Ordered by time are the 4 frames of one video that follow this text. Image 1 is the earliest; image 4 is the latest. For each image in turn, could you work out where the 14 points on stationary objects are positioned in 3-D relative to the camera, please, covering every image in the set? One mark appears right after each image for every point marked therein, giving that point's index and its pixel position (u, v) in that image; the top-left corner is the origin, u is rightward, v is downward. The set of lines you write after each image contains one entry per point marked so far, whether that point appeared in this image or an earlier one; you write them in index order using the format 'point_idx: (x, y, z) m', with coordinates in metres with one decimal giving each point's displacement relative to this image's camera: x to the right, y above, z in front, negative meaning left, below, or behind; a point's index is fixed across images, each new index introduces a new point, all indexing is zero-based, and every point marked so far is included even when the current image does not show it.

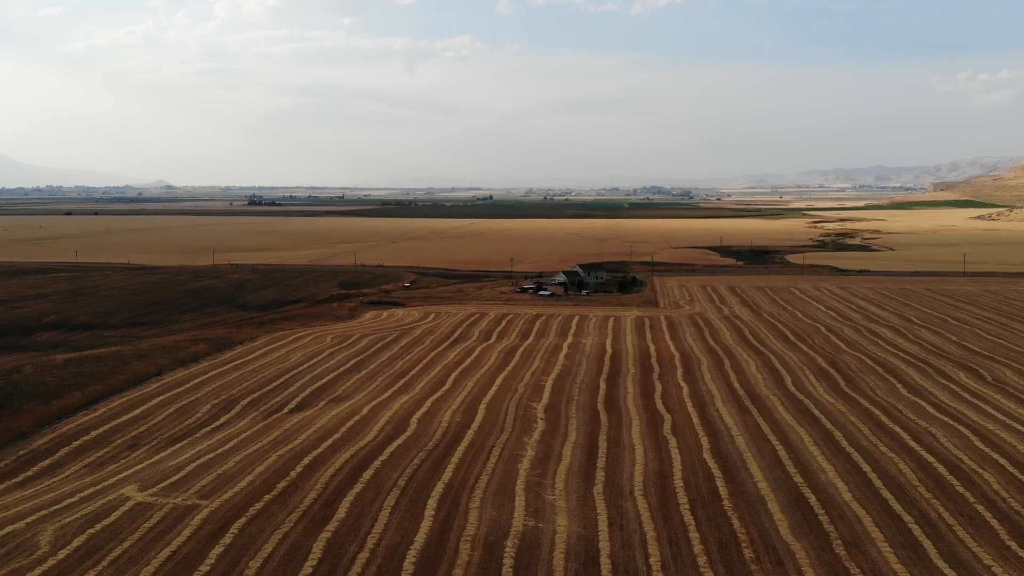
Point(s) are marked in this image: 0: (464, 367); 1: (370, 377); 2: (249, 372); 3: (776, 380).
0: (-1.3, -2.1, +17.5) m
1: (-3.6, -2.2, +16.8) m
2: (-6.8, -2.2, +17.2) m
3: (+6.5, -2.3, +16.4) m
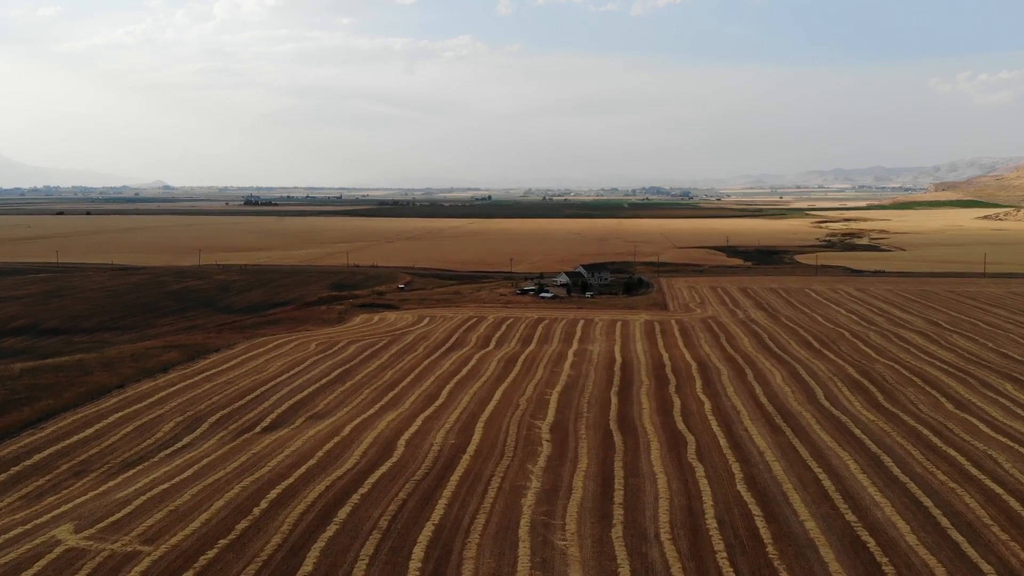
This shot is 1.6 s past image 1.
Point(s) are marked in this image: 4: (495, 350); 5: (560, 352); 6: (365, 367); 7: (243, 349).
0: (-1.2, -2.1, +15.8) m
1: (-3.5, -2.3, +15.1) m
2: (-6.8, -2.2, +15.5) m
3: (+6.5, -2.3, +14.7) m
4: (-0.5, -1.8, +18.9) m
5: (+1.3, -1.8, +18.5) m
6: (-3.7, -2.0, +17.0) m
7: (-7.6, -1.7, +18.8) m
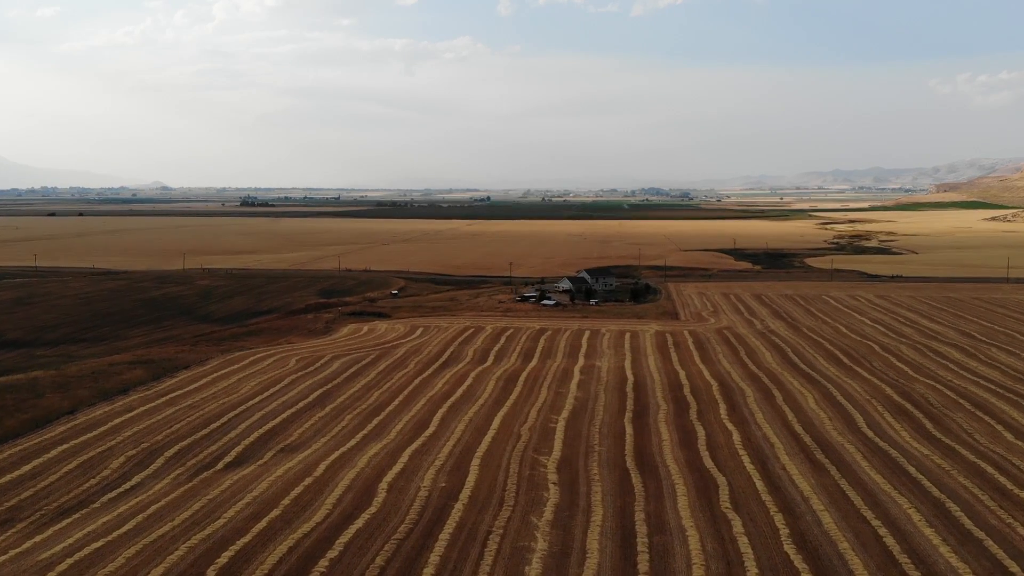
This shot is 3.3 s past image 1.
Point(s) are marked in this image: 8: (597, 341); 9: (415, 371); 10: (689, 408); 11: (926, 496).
0: (-1.2, -2.4, +14.1) m
1: (-3.5, -2.6, +13.4) m
2: (-6.7, -2.5, +13.8) m
3: (+6.5, -2.6, +13.0) m
4: (-0.5, -2.0, +17.2) m
5: (+1.3, -2.0, +16.8) m
6: (-3.7, -2.3, +15.3) m
7: (-7.6, -2.0, +17.1) m
8: (+2.5, -1.6, +20.0) m
9: (-2.4, -2.1, +16.7) m
10: (+3.6, -2.4, +13.5) m
11: (+6.2, -3.1, +10.0) m
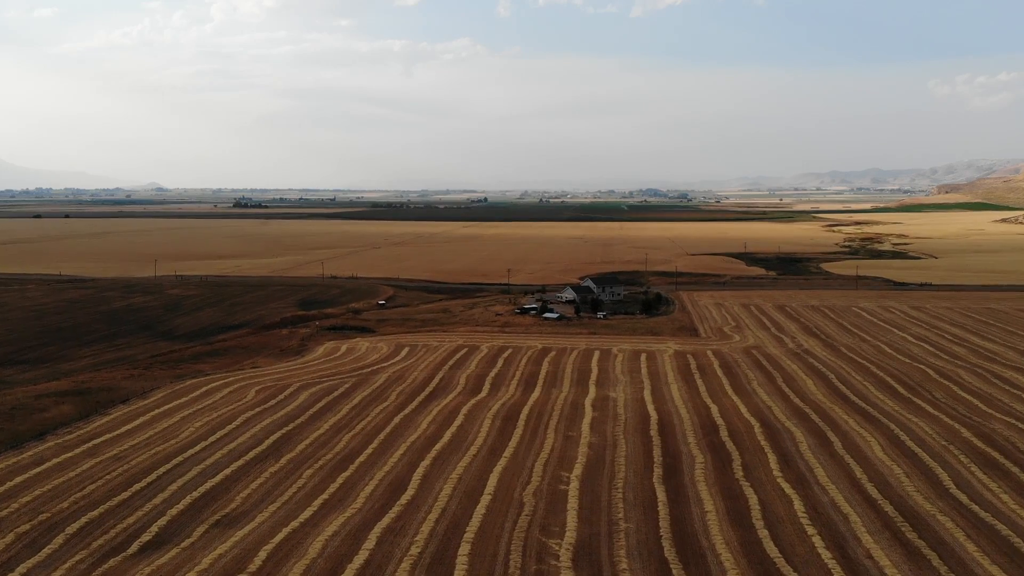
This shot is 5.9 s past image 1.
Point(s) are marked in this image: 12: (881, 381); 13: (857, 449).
0: (-1.2, -2.8, +11.5) m
1: (-3.5, -3.0, +10.8) m
2: (-6.7, -2.9, +11.2) m
3: (+6.5, -3.0, +10.5) m
4: (-0.5, -2.4, +14.6) m
5: (+1.3, -2.4, +14.2) m
6: (-3.7, -2.7, +12.7) m
7: (-7.6, -2.4, +14.5) m
8: (+2.5, -2.0, +17.4) m
9: (-2.4, -2.5, +14.1) m
10: (+3.6, -2.8, +10.9) m
11: (+6.2, -3.5, +7.4) m
12: (+8.7, -2.2, +15.8) m
13: (+5.9, -2.8, +11.5) m
